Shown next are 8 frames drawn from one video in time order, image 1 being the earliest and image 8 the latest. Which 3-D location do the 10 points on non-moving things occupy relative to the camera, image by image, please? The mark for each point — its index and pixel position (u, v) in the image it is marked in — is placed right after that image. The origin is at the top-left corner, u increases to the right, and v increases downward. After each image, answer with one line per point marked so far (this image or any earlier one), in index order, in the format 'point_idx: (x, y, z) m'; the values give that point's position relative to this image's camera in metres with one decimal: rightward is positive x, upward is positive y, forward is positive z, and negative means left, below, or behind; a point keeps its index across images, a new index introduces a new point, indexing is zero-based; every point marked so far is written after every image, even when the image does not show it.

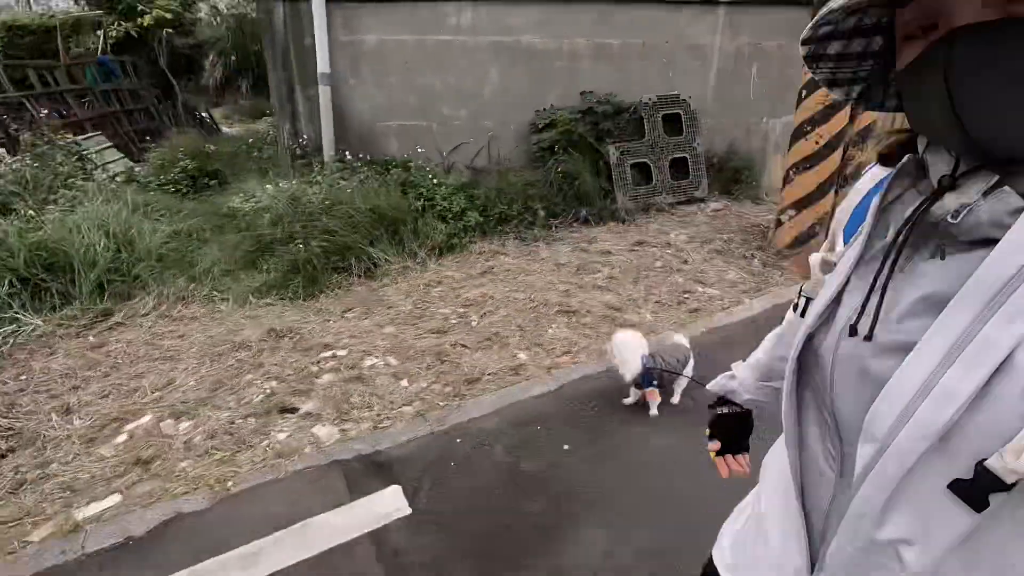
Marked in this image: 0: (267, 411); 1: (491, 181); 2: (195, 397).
0: (-1.1, -0.6, +2.6) m
1: (-0.2, +1.0, +5.1) m
2: (-1.6, -0.5, +2.7) m
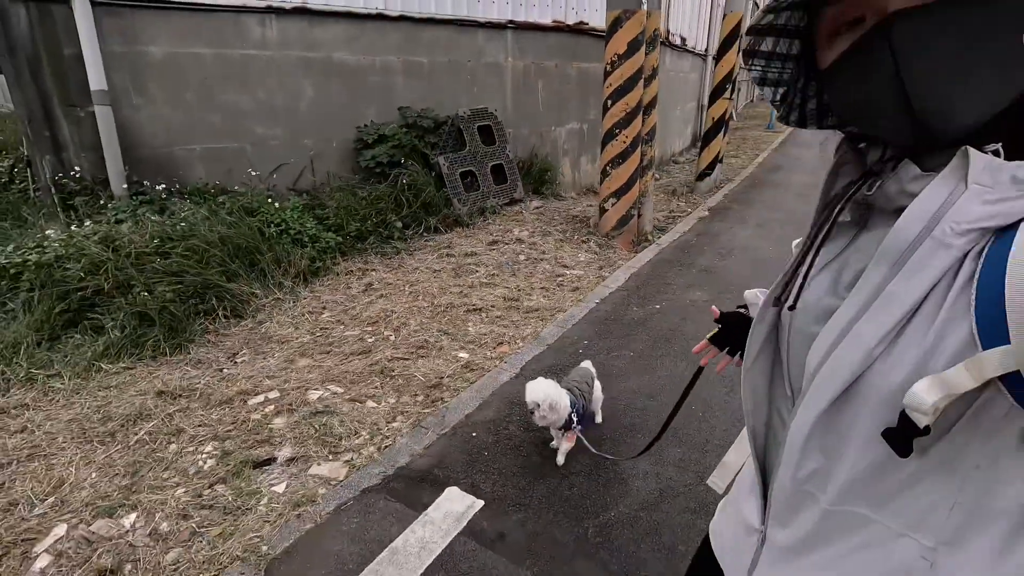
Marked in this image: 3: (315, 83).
0: (-1.1, -0.7, +2.2) m
1: (-1.6, +0.8, +4.9) m
2: (-1.5, -0.8, +2.2) m
3: (-1.8, +1.9, +5.2) m
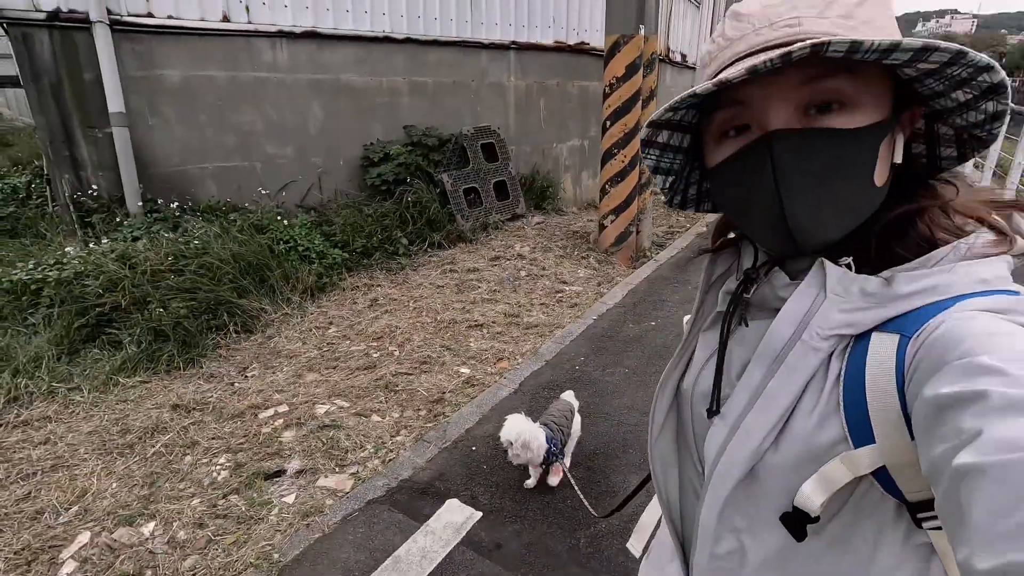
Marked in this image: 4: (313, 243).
0: (-1.1, -0.8, +2.4) m
1: (-1.5, +0.6, +5.1) m
2: (-1.6, -0.9, +2.3) m
3: (-1.8, +1.8, +5.4) m
4: (-1.6, +0.4, +4.6) m
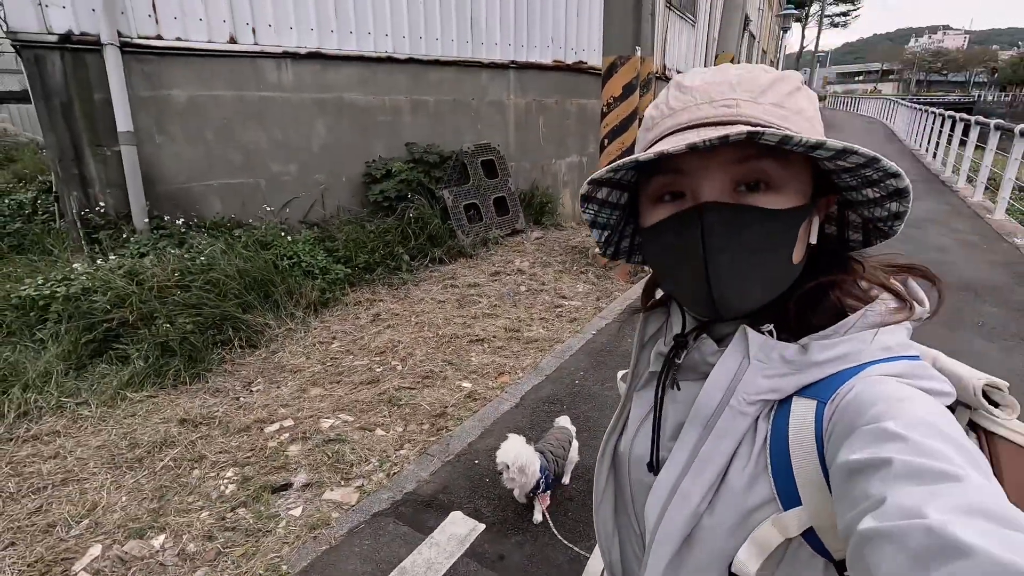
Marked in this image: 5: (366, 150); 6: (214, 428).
0: (-1.1, -0.9, +2.4) m
1: (-1.5, +0.5, +5.1) m
2: (-1.6, -0.9, +2.4) m
3: (-1.8, +1.6, +5.5) m
4: (-1.6, +0.3, +4.7) m
5: (-1.5, +1.4, +5.8) m
6: (-1.6, -0.7, +3.0) m
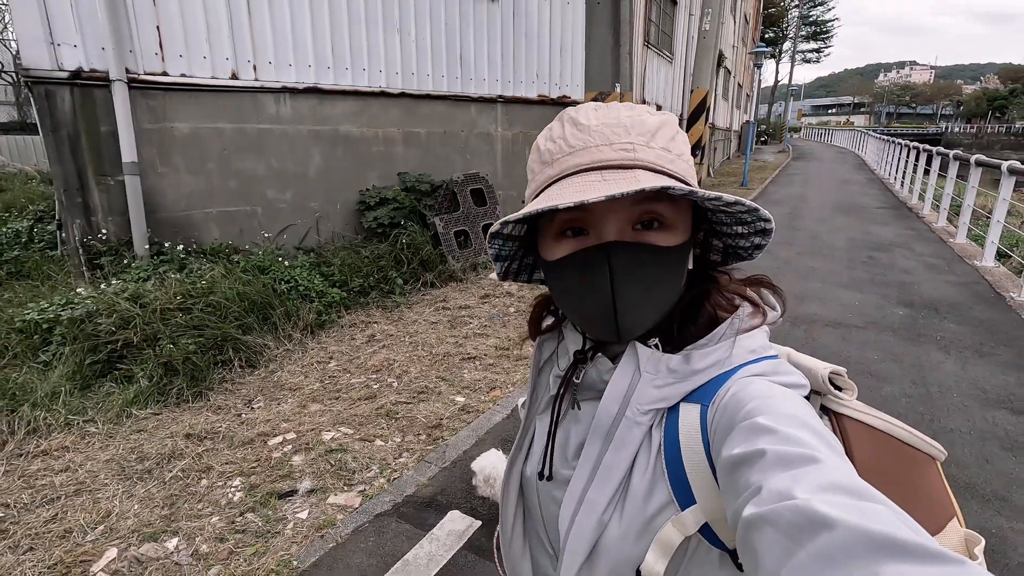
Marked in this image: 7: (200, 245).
0: (-1.1, -1.0, +2.6) m
1: (-1.7, +0.3, +5.3) m
2: (-1.6, -1.0, +2.5) m
3: (-1.9, +1.4, +5.7) m
4: (-1.7, +0.1, +4.9) m
5: (-1.6, +1.2, +6.0) m
6: (-1.6, -0.8, +3.1) m
7: (-2.9, +0.4, +5.2) m
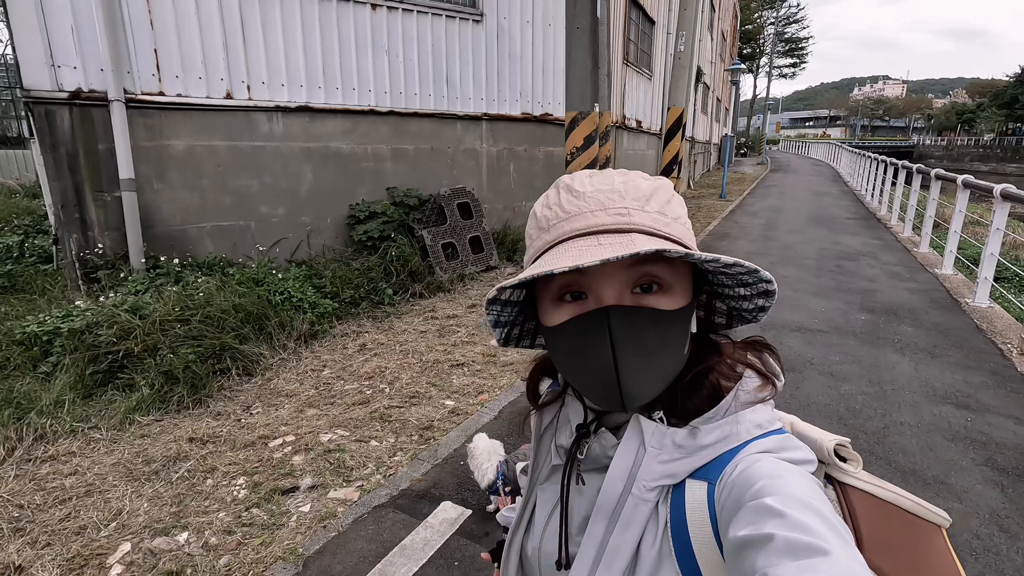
0: (-1.2, -1.0, +2.7) m
1: (-1.8, +0.2, +5.5) m
2: (-1.6, -1.1, +2.7) m
3: (-2.1, +1.3, +5.9) m
4: (-1.8, 0.0, +5.1) m
5: (-1.8, +1.0, +6.2) m
6: (-1.7, -0.9, +3.3) m
7: (-3.0, +0.3, +5.4) m
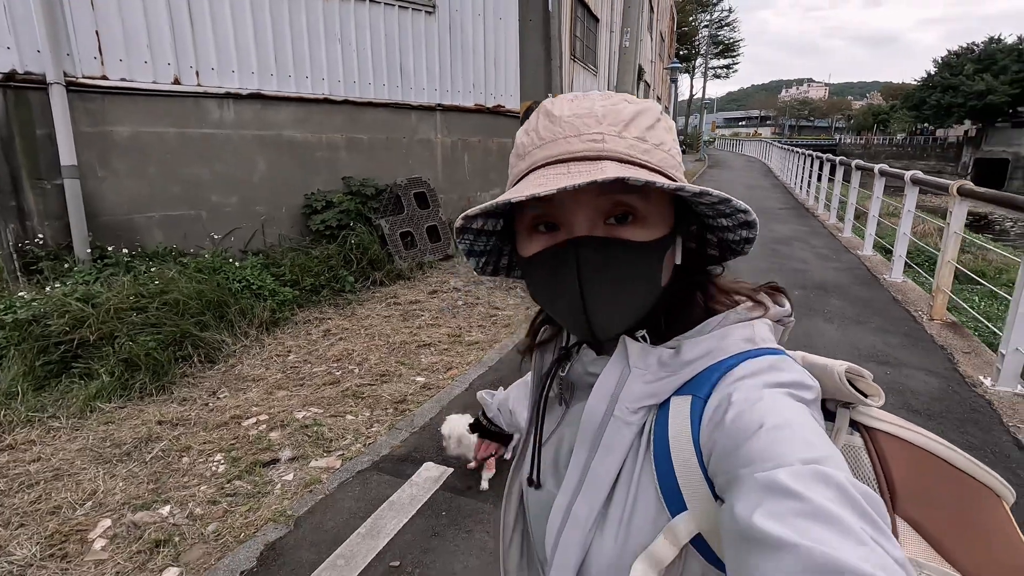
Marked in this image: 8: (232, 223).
0: (-1.3, -0.9, +2.8) m
1: (-2.2, +0.3, +5.5) m
2: (-1.7, -1.0, +2.7) m
3: (-2.5, +1.4, +5.9) m
4: (-2.2, +0.1, +5.0) m
5: (-2.3, +1.2, +6.2) m
6: (-1.8, -0.8, +3.3) m
7: (-3.4, +0.4, +5.2) m
8: (-2.8, +0.7, +5.7) m
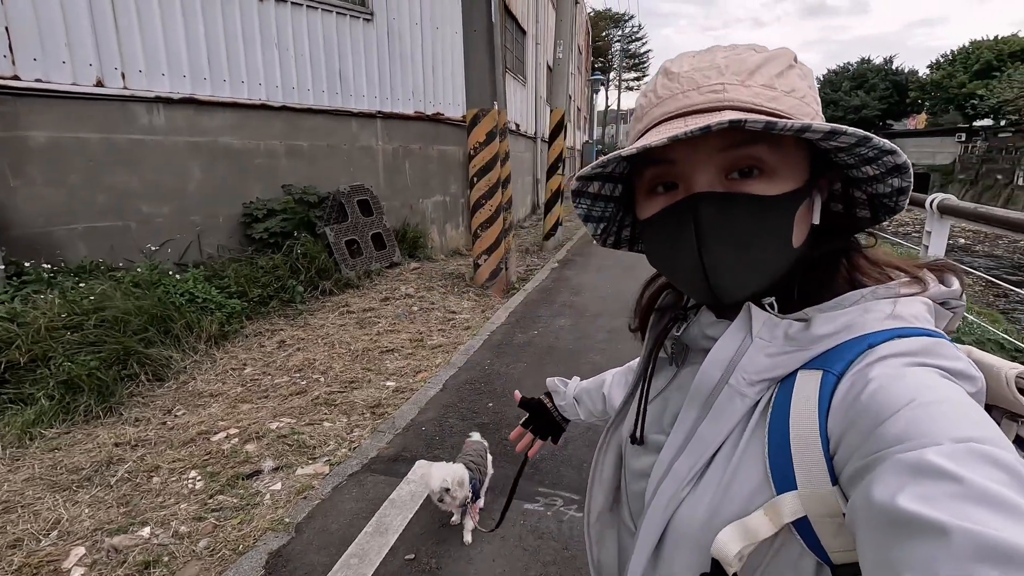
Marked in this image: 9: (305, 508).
0: (-1.3, -0.9, +2.7) m
1: (-2.6, +0.2, +5.2) m
2: (-1.8, -1.0, +2.5) m
3: (-3.1, +1.2, +5.6) m
4: (-2.6, 0.0, +4.8) m
5: (-2.8, +1.0, +6.0) m
6: (-1.9, -0.9, +3.1) m
7: (-3.8, +0.2, +4.8) m
8: (-3.3, +0.5, +5.4) m
9: (-0.9, -1.0, +2.4) m
